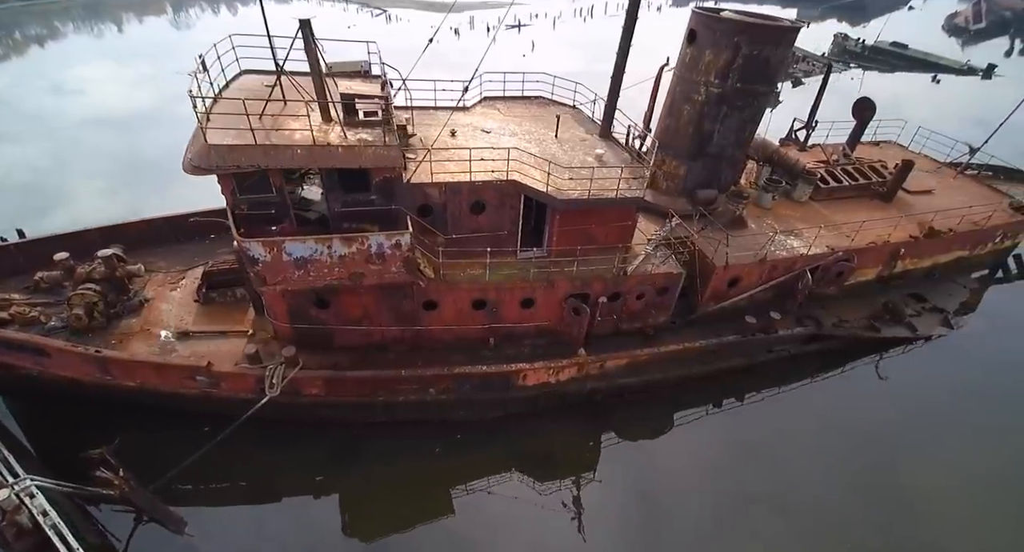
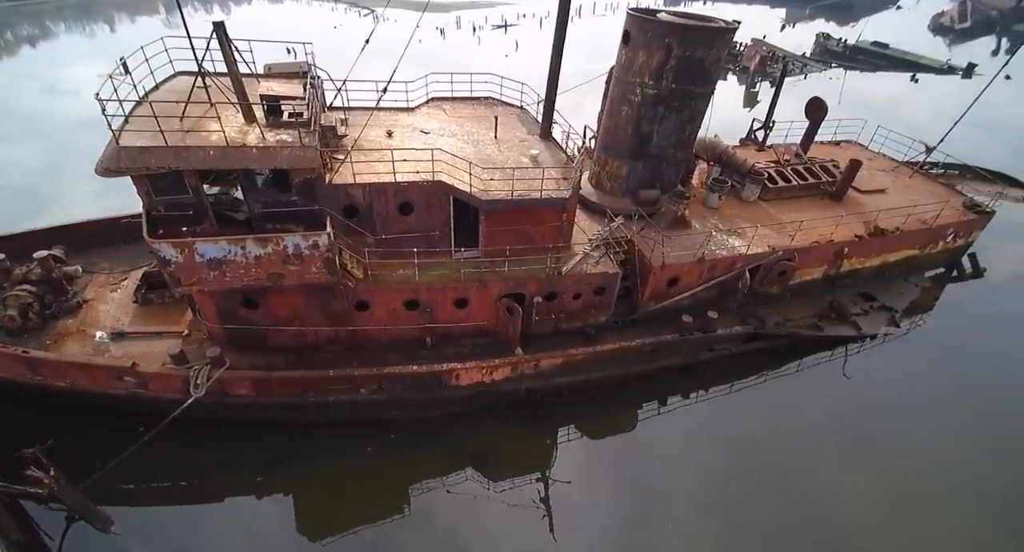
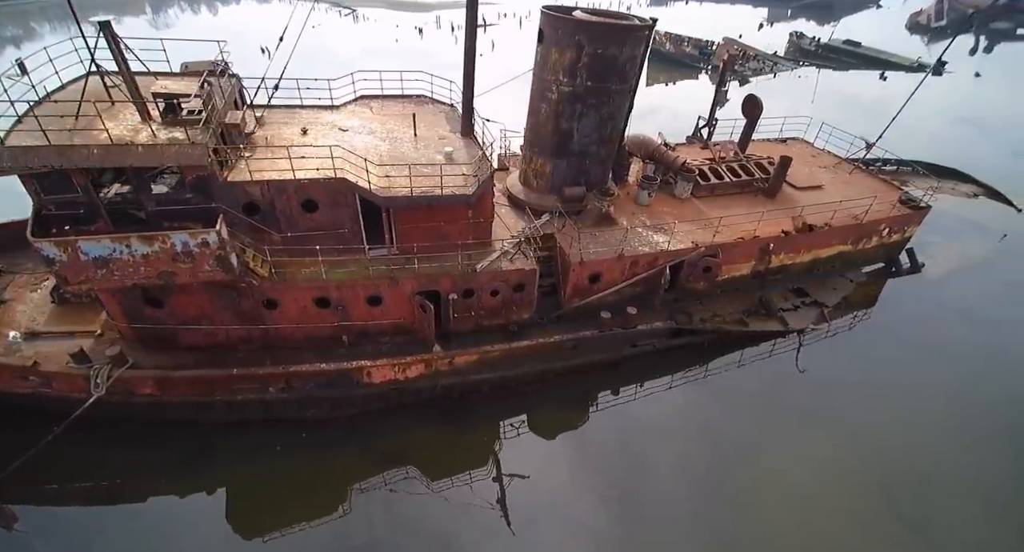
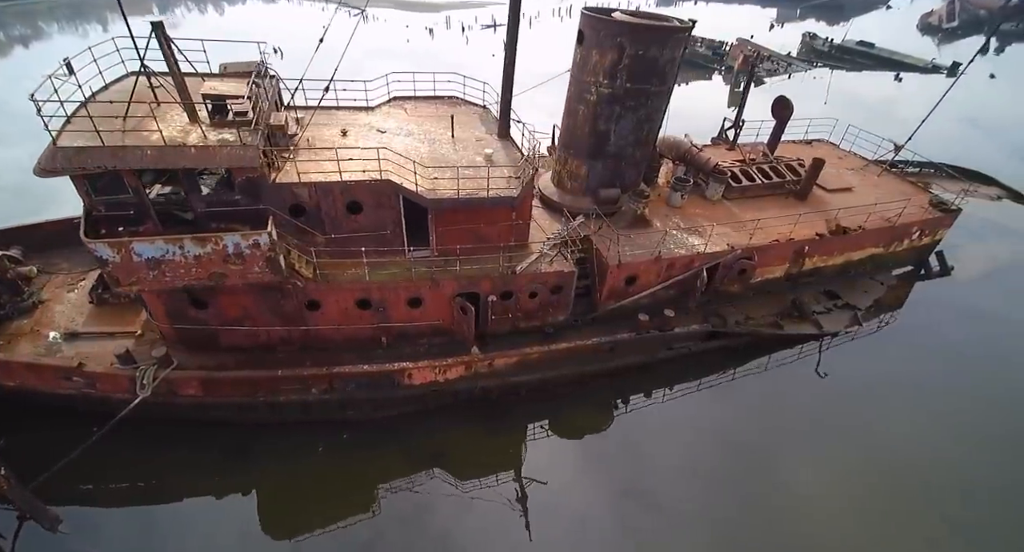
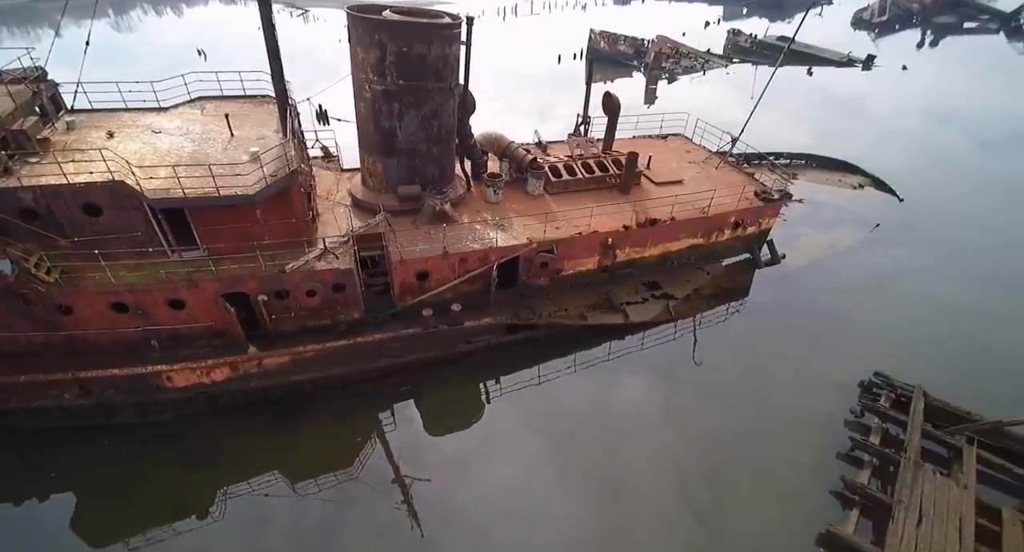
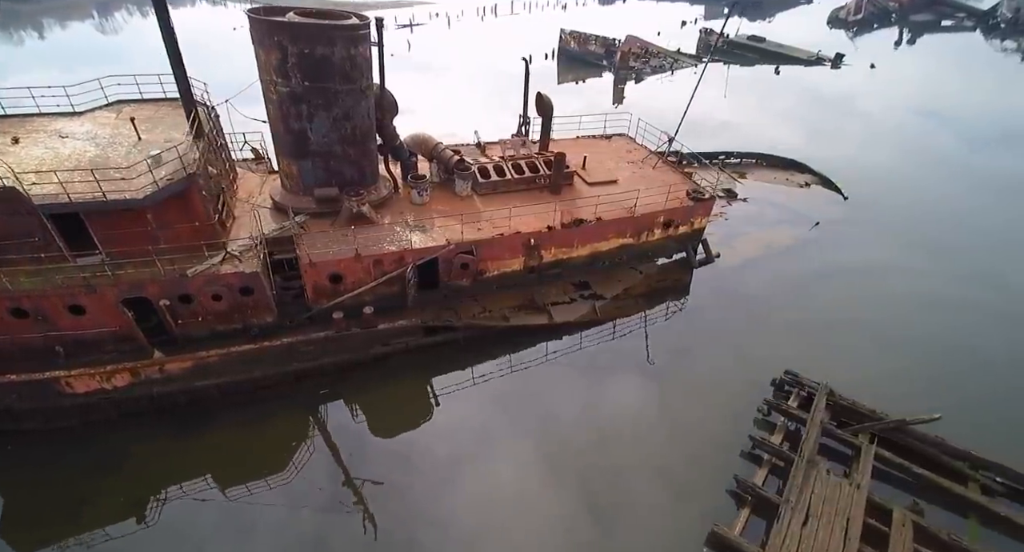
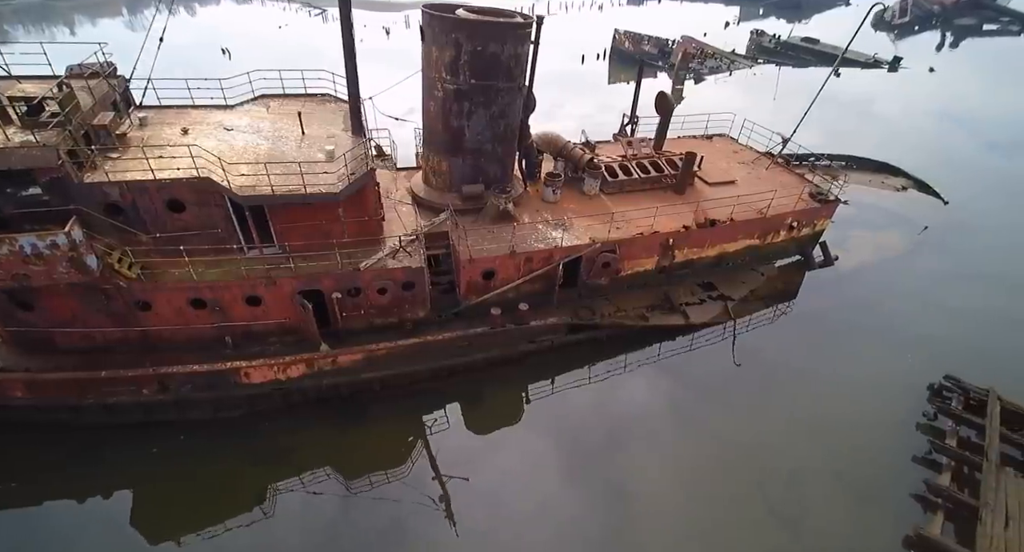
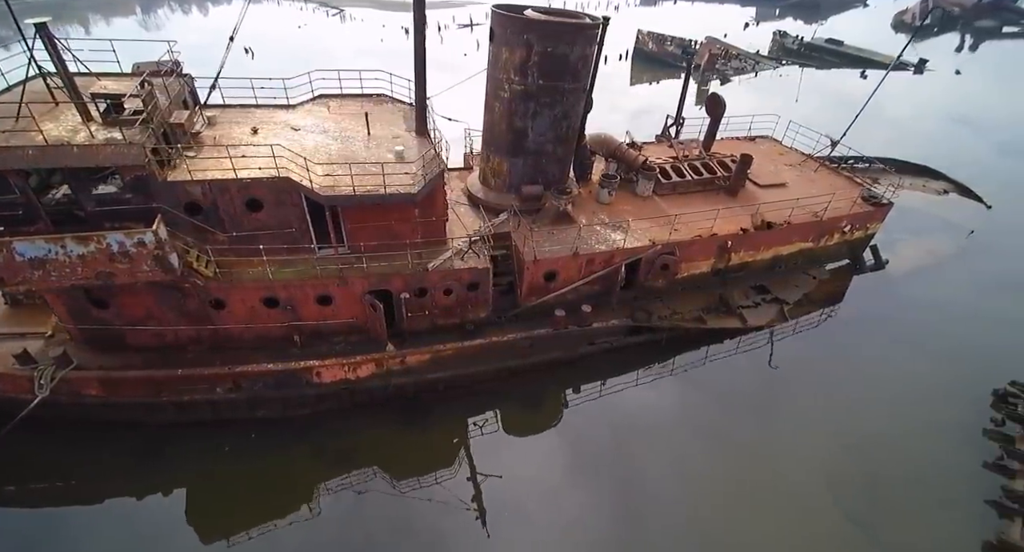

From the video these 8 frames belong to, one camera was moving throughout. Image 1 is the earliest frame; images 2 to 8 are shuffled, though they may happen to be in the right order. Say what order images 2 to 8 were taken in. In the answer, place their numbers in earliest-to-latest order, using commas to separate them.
2, 4, 3, 8, 7, 5, 6
